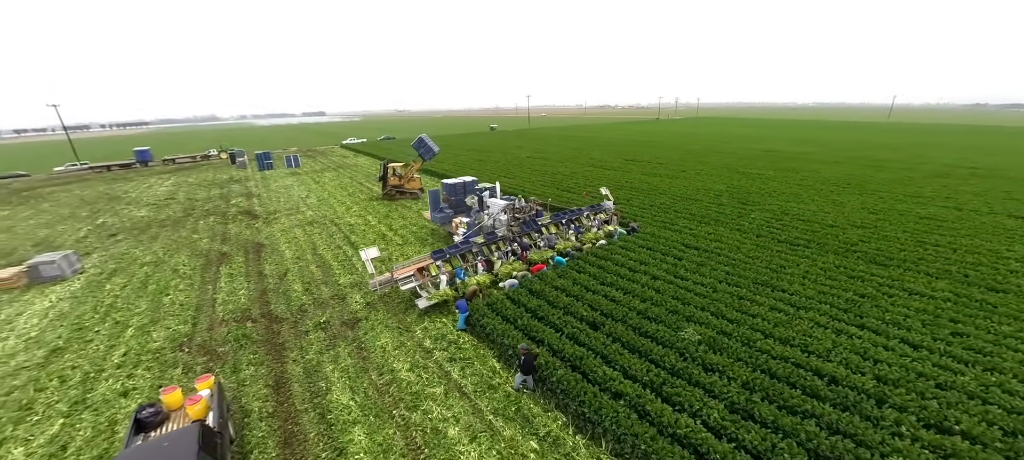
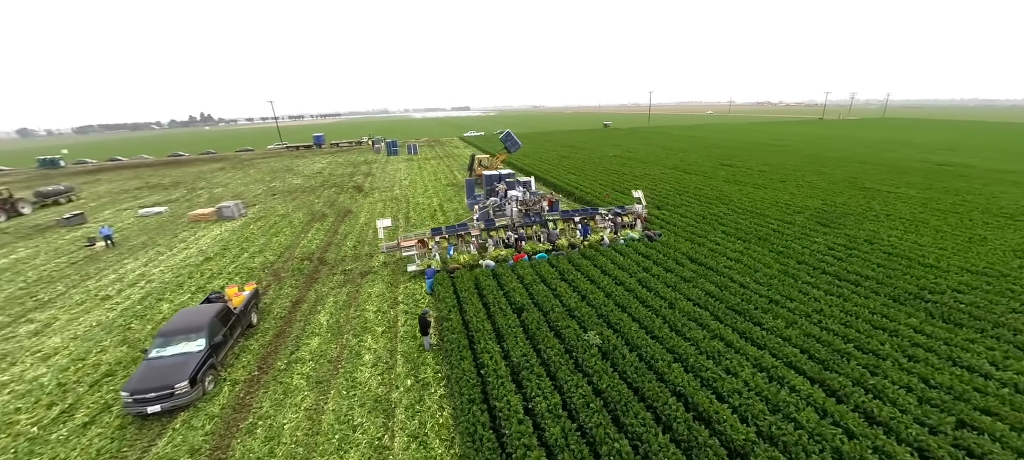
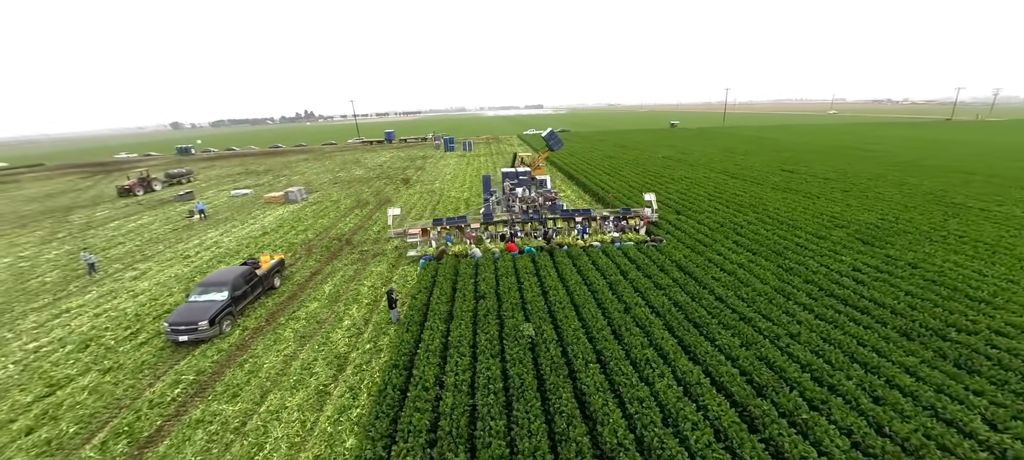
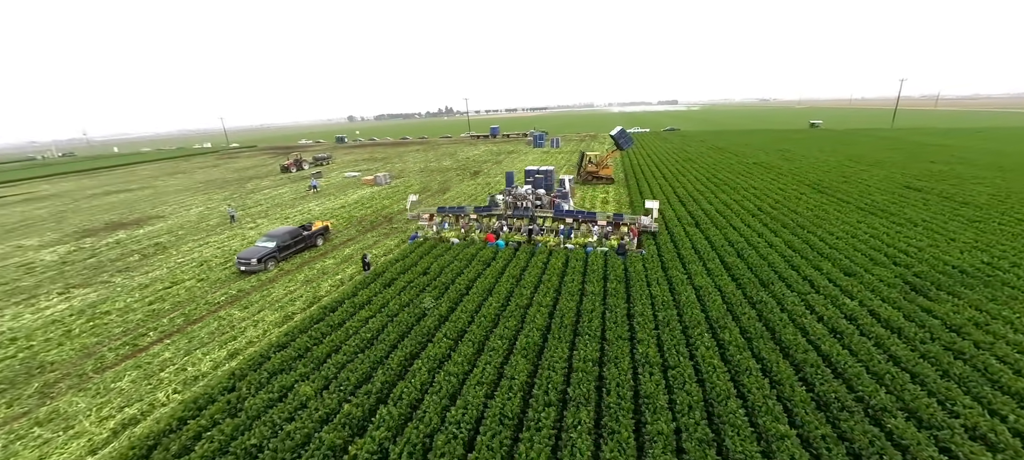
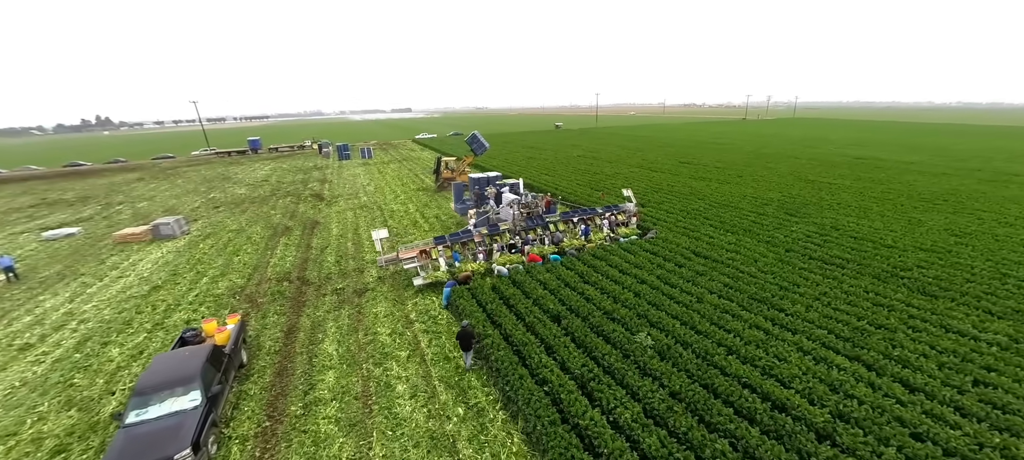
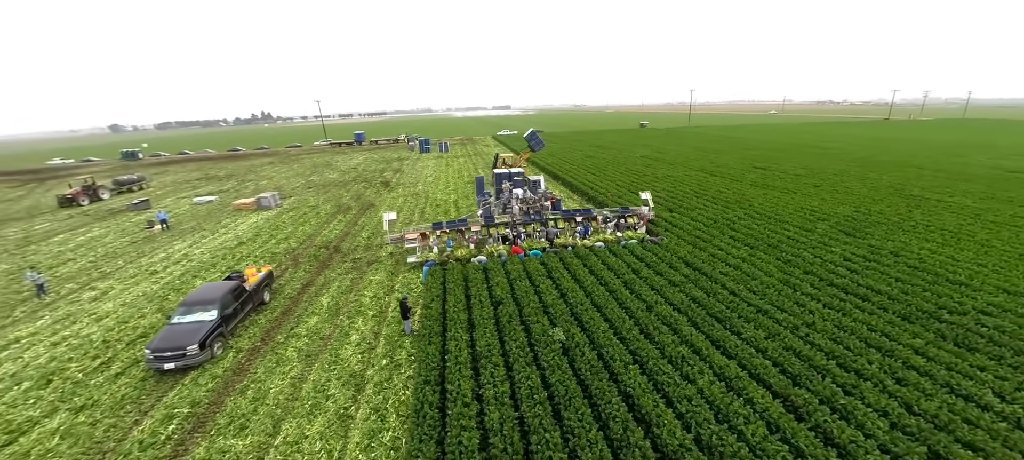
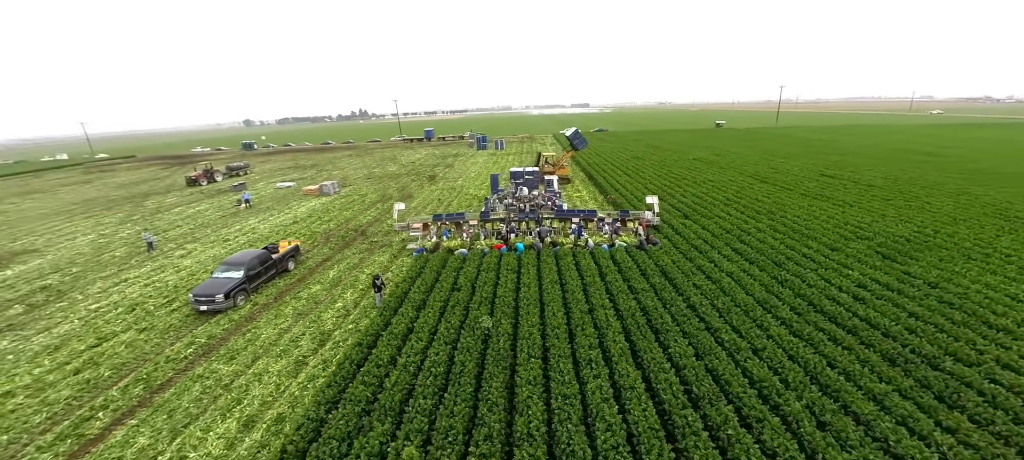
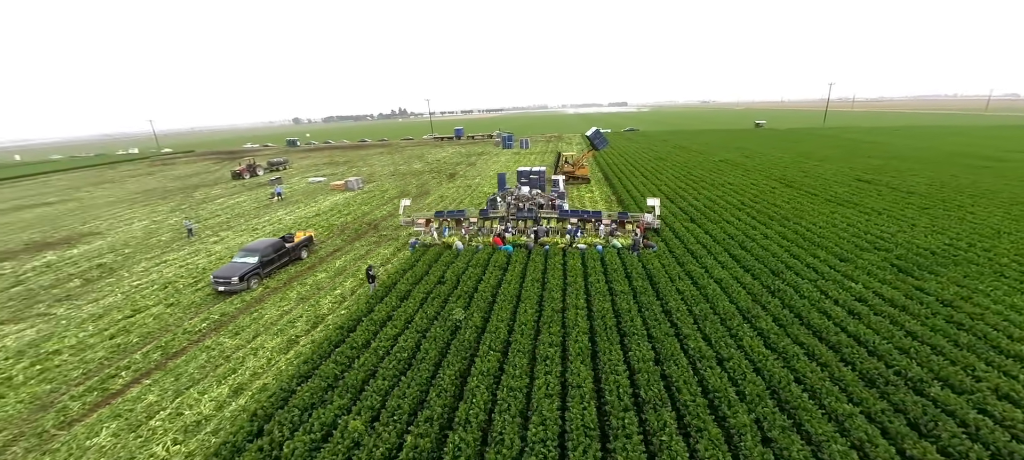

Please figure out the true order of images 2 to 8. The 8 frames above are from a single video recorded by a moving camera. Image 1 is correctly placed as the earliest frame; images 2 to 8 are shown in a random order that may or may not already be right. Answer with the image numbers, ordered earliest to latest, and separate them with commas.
5, 2, 6, 3, 7, 8, 4
